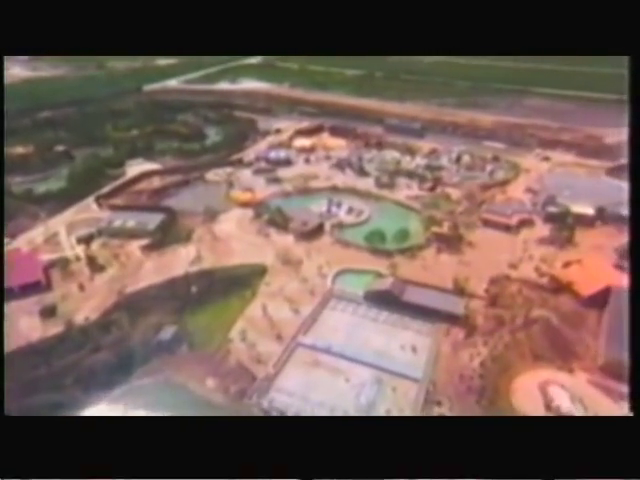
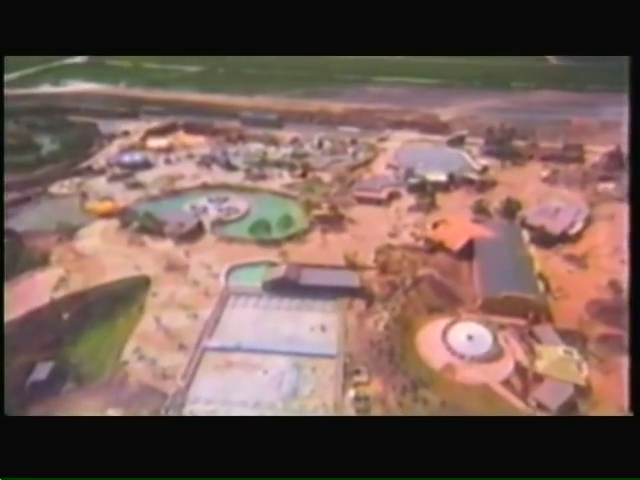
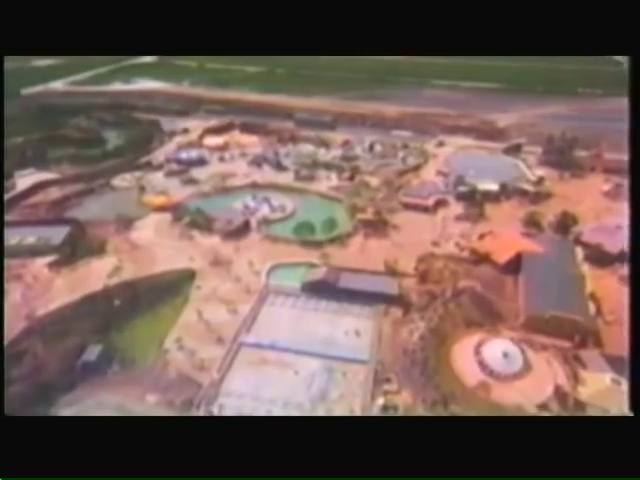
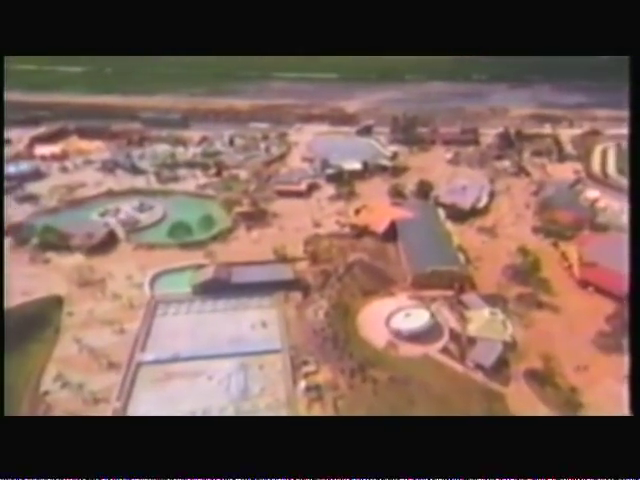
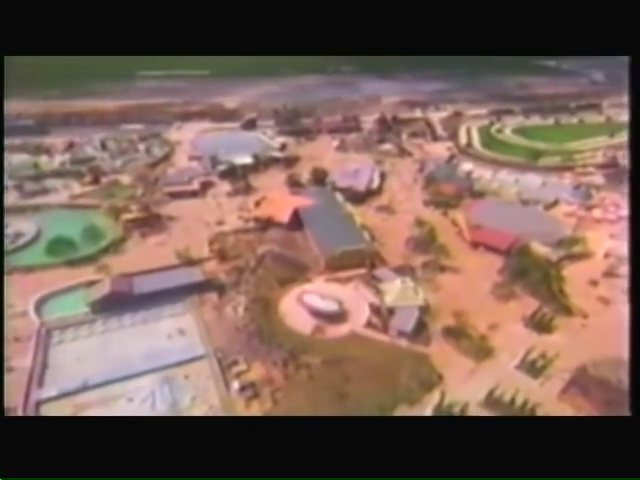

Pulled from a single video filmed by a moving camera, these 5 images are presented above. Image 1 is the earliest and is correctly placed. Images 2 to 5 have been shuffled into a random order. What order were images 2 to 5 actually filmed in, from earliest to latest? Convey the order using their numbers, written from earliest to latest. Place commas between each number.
3, 2, 4, 5
